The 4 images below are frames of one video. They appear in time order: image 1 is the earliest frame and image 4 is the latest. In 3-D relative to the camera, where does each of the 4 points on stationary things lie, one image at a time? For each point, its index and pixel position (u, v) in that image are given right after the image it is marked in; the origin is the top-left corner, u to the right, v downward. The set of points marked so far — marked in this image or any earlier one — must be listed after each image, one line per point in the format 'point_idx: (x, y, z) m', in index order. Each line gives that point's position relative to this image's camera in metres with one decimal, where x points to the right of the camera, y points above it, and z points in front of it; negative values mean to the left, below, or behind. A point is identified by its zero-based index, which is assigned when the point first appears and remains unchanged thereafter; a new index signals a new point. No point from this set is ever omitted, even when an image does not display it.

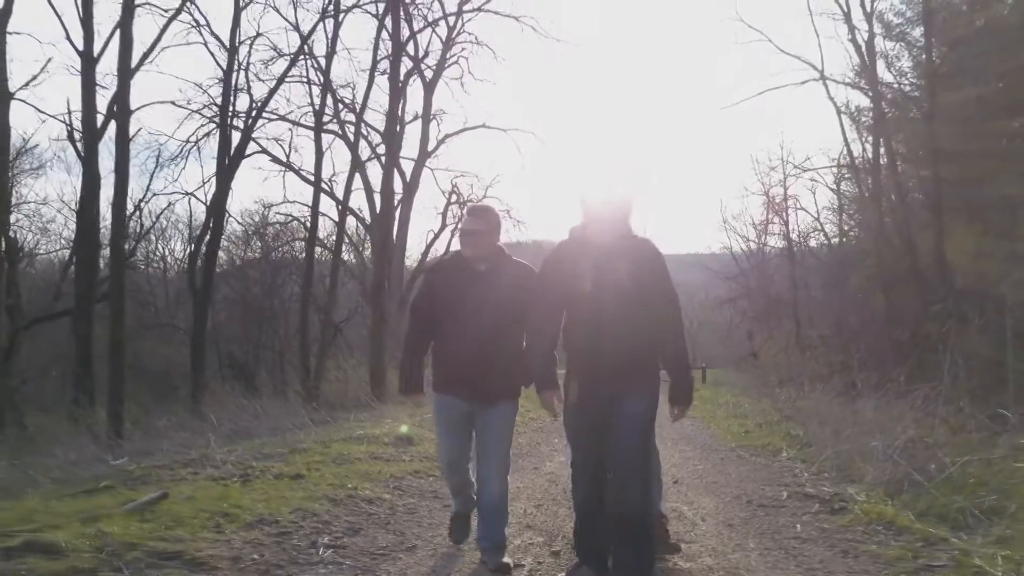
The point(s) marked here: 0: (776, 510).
0: (+1.7, -1.4, +5.5) m
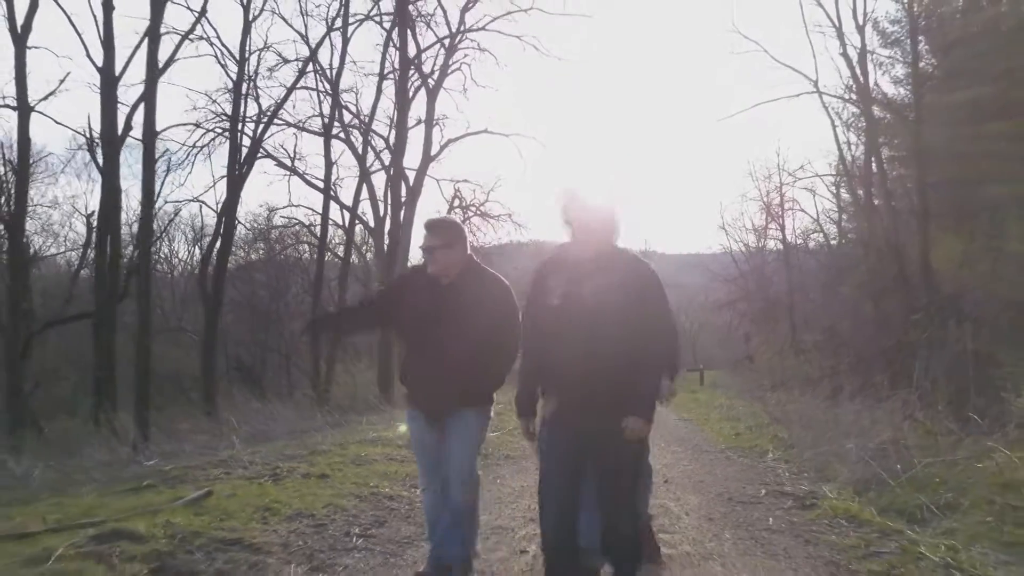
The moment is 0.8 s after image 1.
0: (+1.7, -1.5, +6.2) m
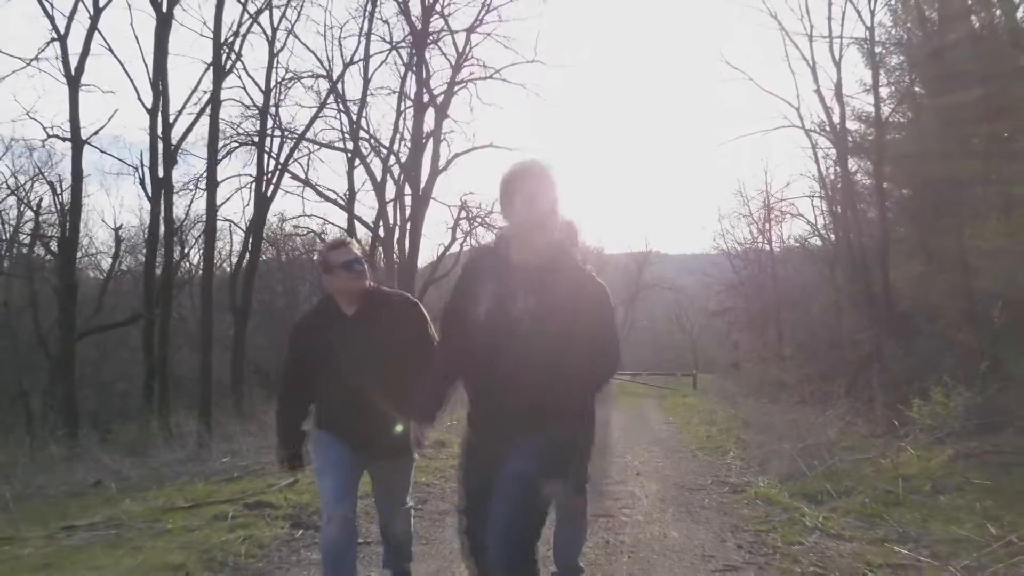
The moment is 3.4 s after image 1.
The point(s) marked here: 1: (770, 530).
0: (+1.8, -1.9, +8.2) m
1: (+1.9, -1.7, +6.2) m
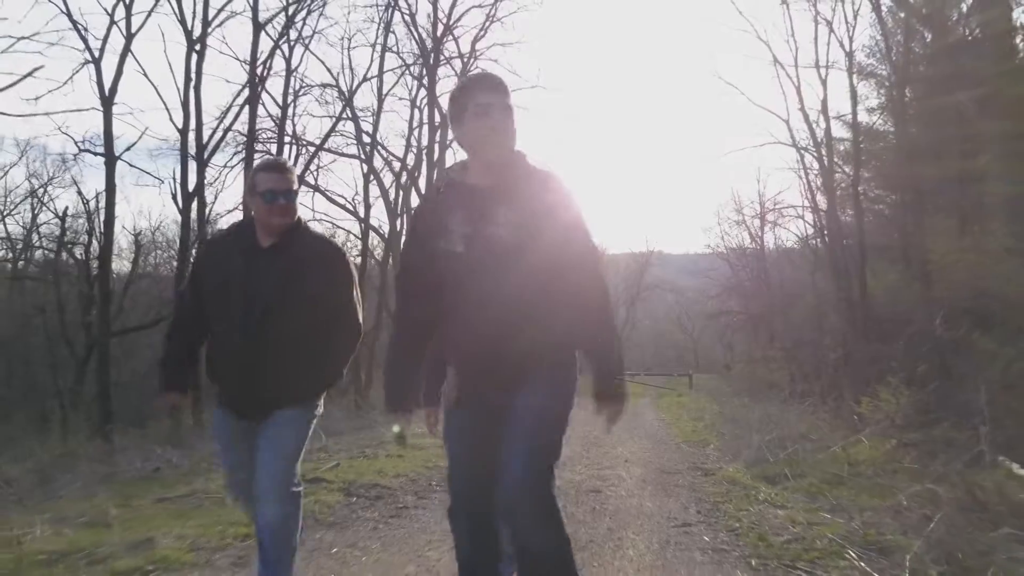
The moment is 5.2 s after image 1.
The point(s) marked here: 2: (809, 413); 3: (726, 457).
0: (+1.8, -2.1, +9.7) m
1: (+1.9, -1.9, +7.7) m
2: (+4.8, -2.0, +13.9) m
3: (+2.8, -2.2, +11.3) m
